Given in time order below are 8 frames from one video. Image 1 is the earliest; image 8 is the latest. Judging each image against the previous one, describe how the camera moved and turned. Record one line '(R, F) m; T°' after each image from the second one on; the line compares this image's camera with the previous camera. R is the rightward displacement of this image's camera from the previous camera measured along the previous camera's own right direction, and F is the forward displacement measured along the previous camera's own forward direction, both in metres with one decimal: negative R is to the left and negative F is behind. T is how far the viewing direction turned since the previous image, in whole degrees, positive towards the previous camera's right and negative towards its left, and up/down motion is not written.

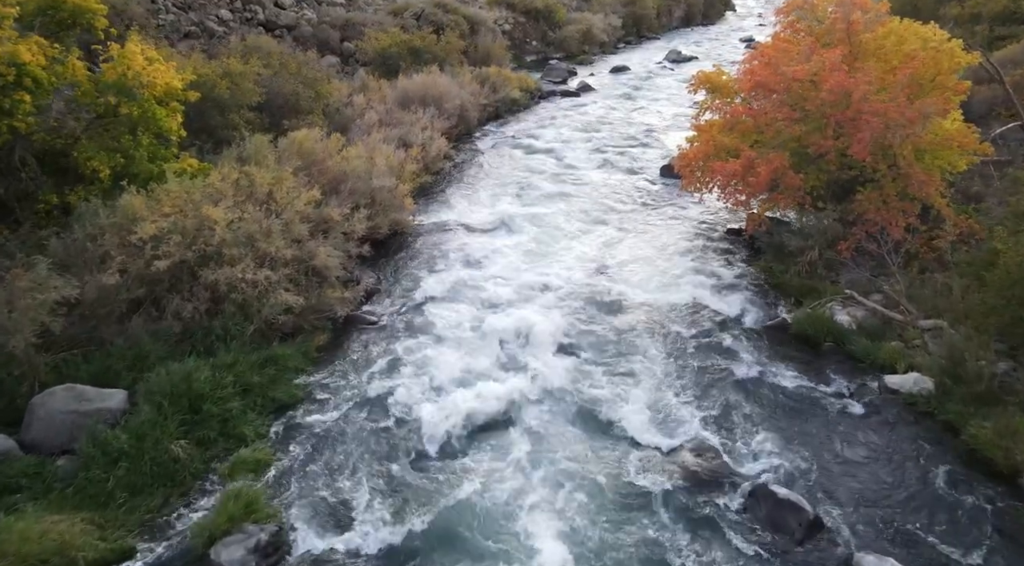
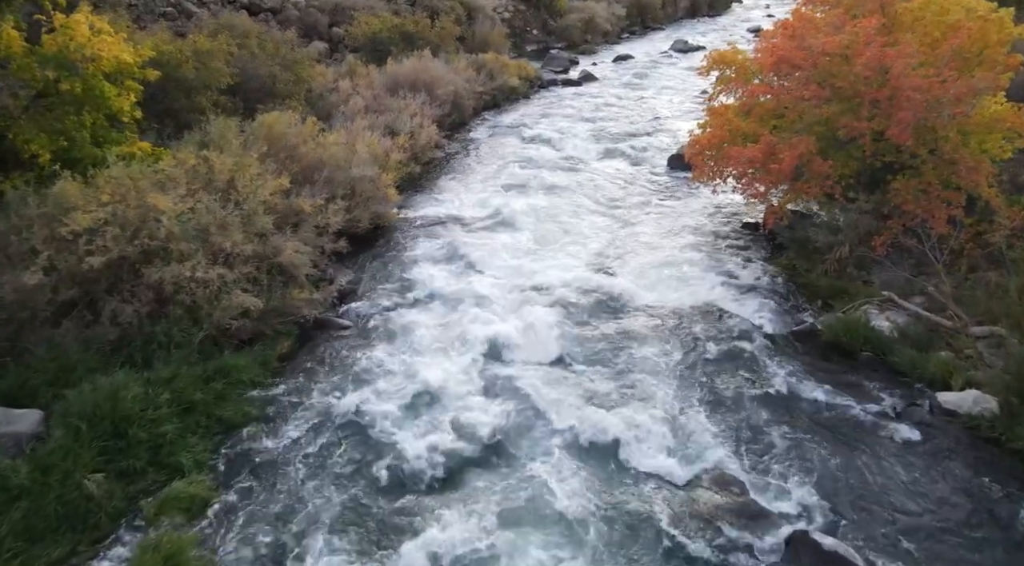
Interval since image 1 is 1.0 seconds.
(+0.1, +1.4) m; 0°
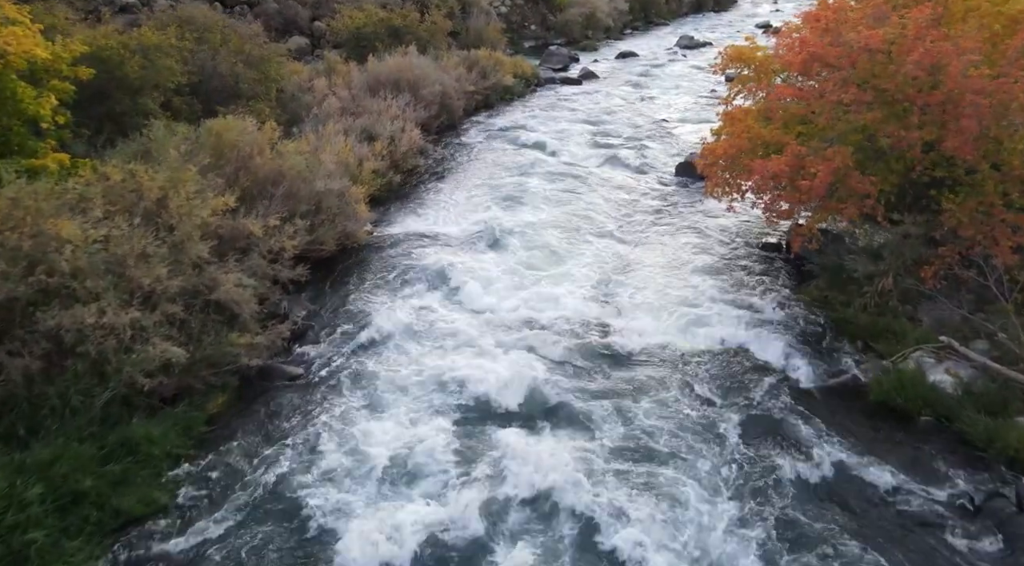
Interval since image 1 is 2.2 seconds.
(+0.2, +1.7) m; 0°
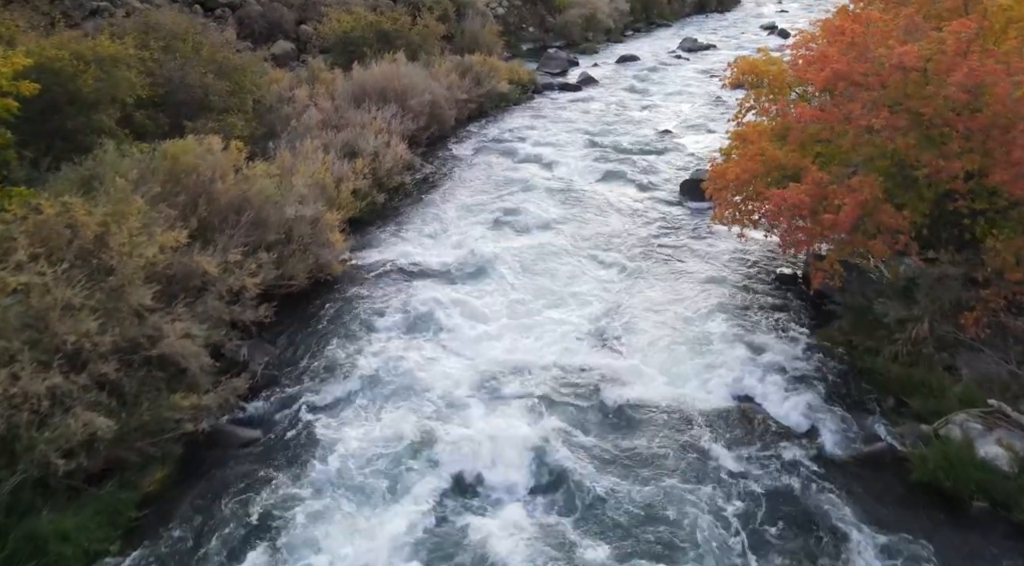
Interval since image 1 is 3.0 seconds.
(+0.2, +1.1) m; 0°
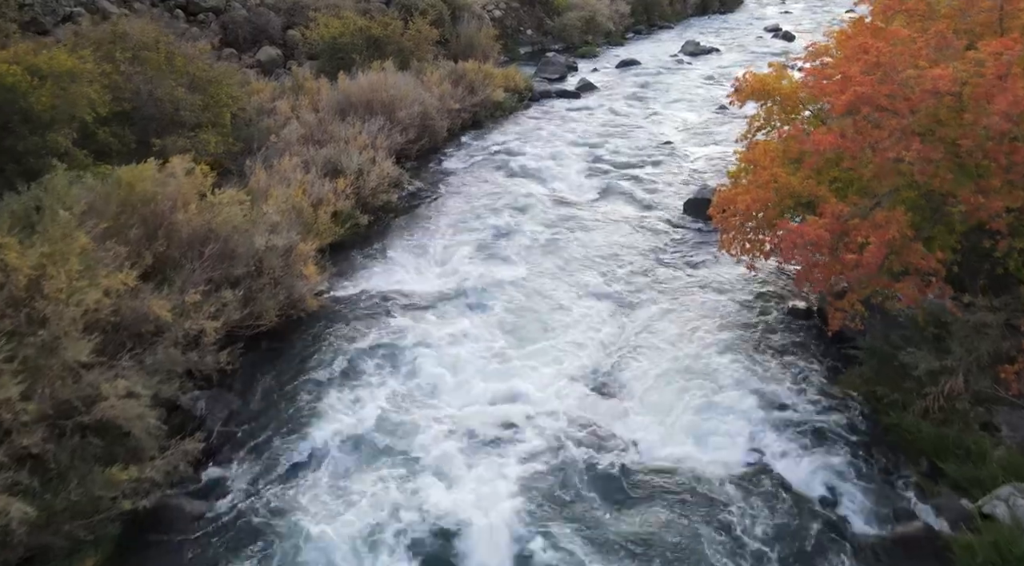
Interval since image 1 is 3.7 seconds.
(+0.1, +0.9) m; 0°
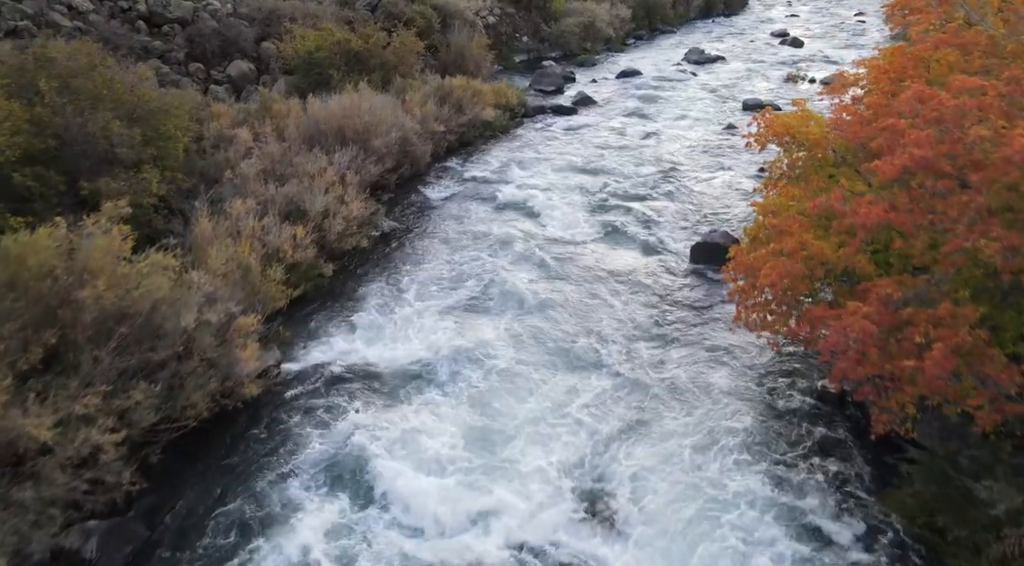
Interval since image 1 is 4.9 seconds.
(+0.3, +1.6) m; 0°
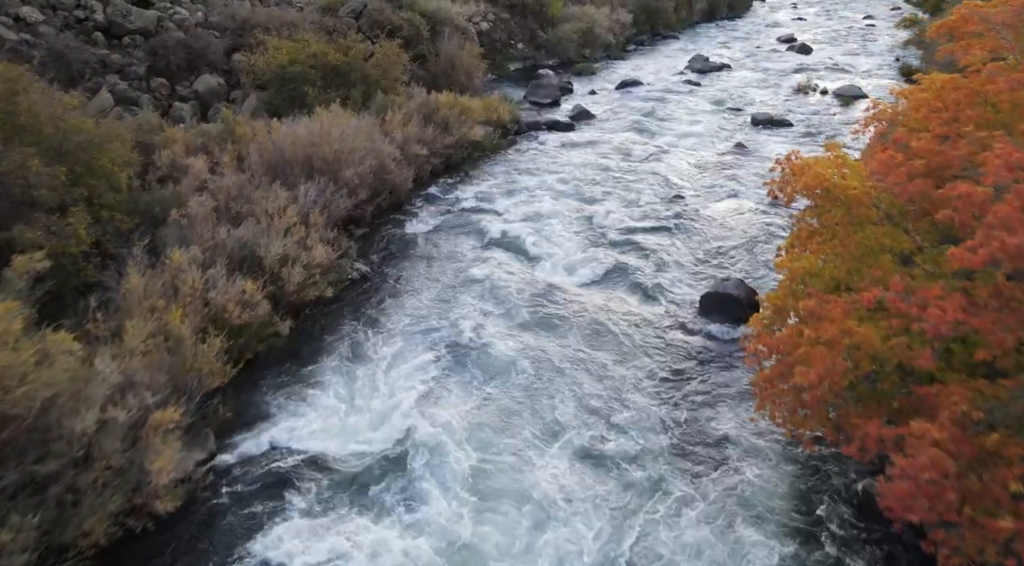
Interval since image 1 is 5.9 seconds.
(+0.2, +1.5) m; 0°
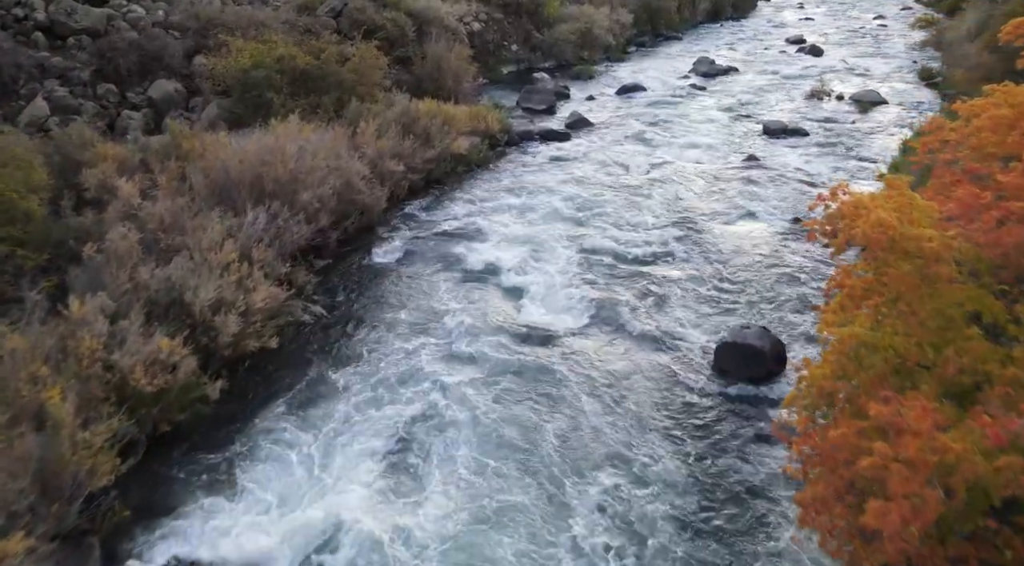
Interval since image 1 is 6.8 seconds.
(+0.2, +1.8) m; 0°
